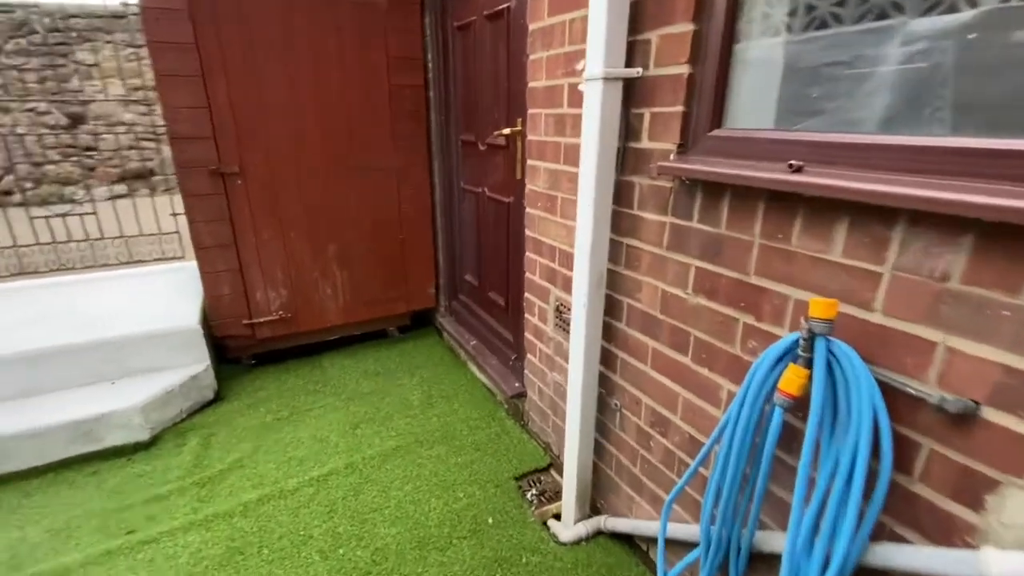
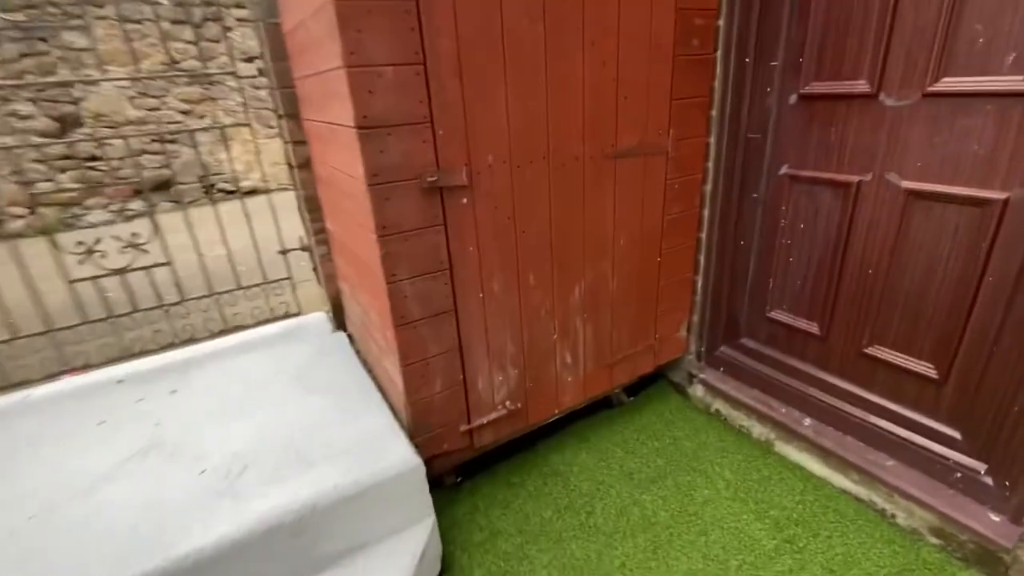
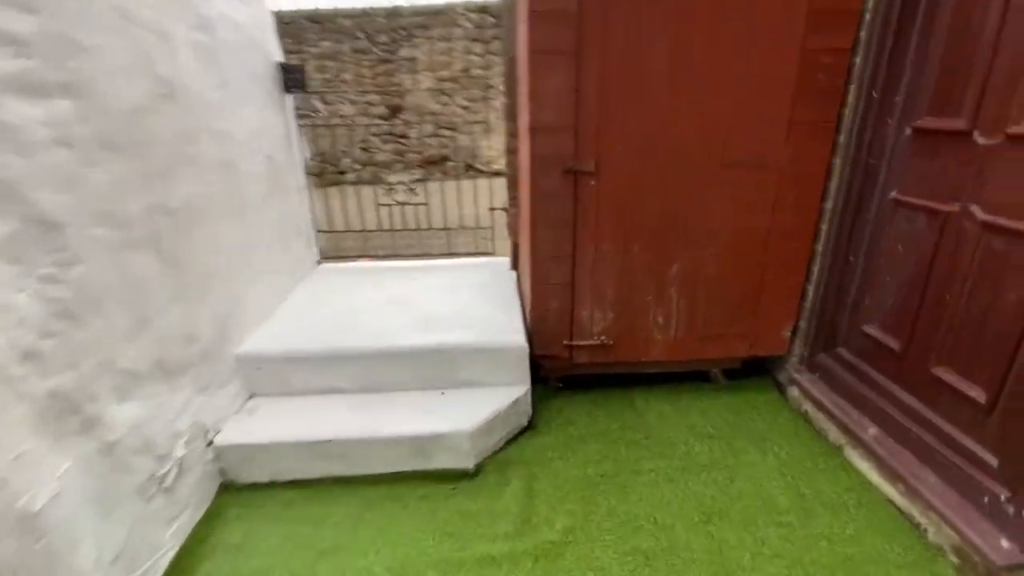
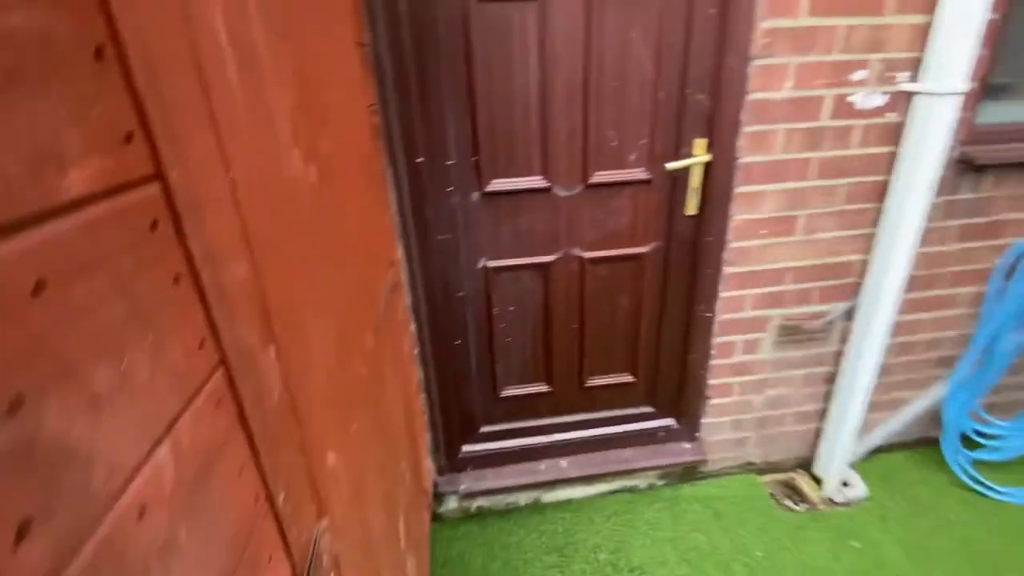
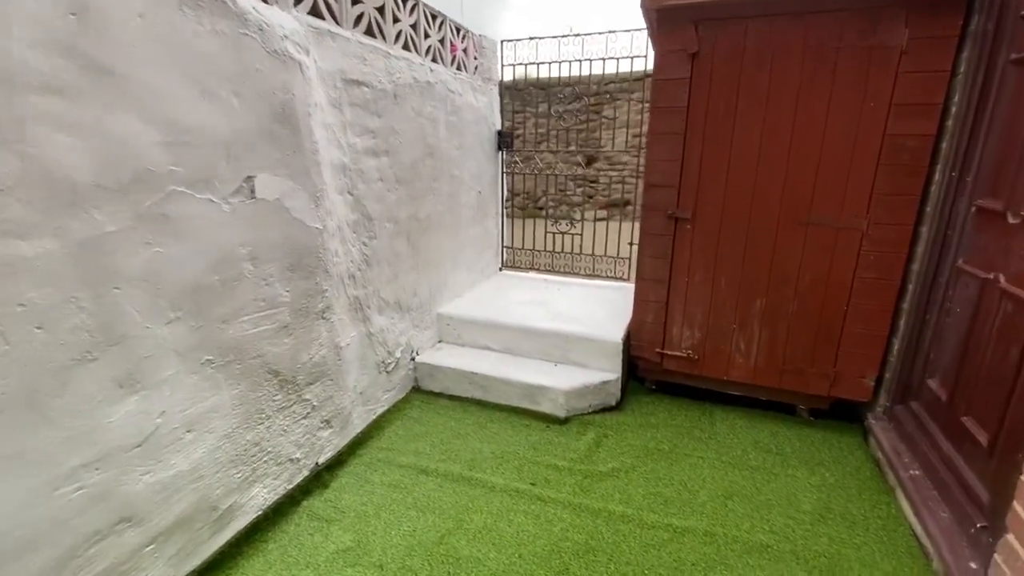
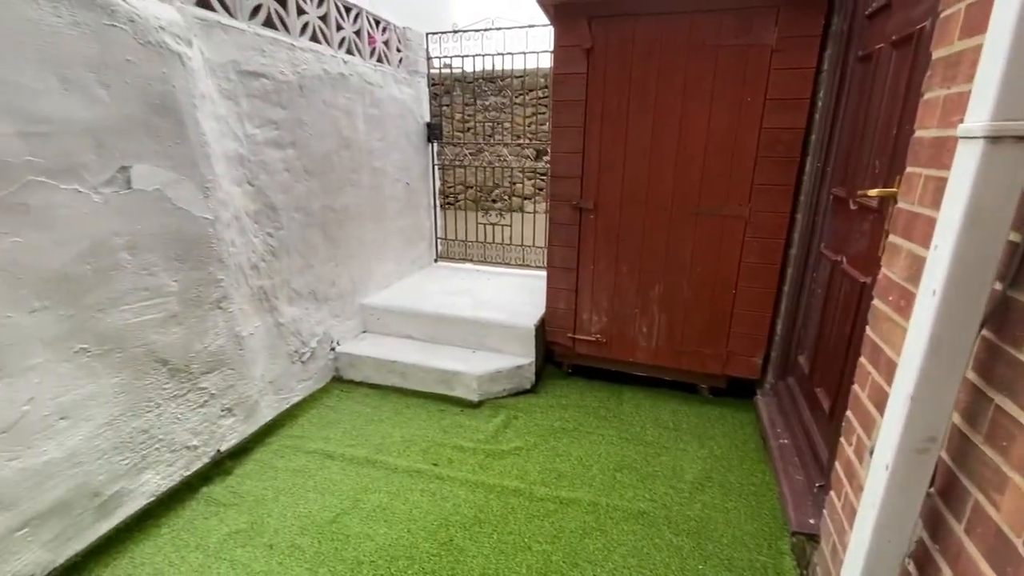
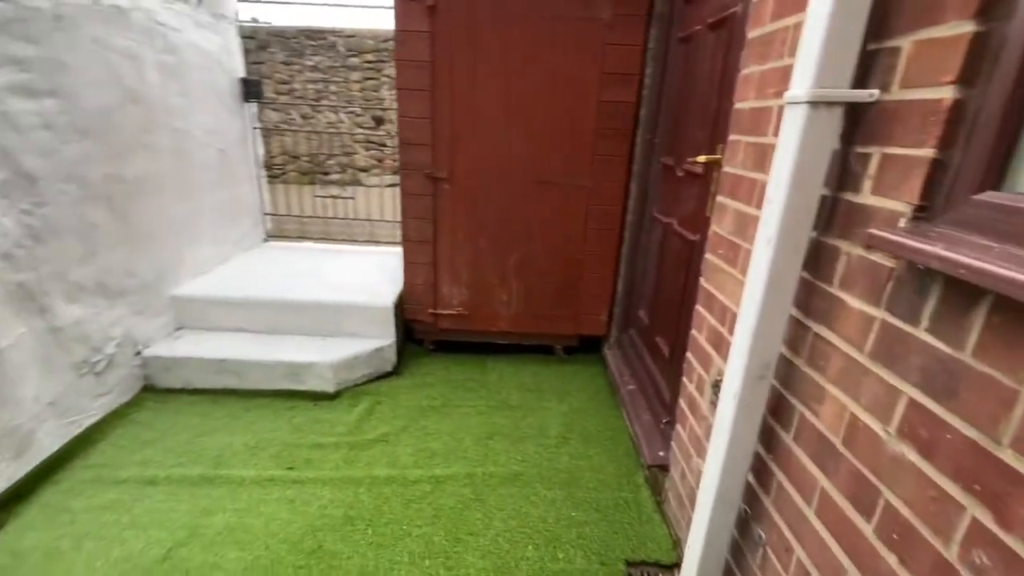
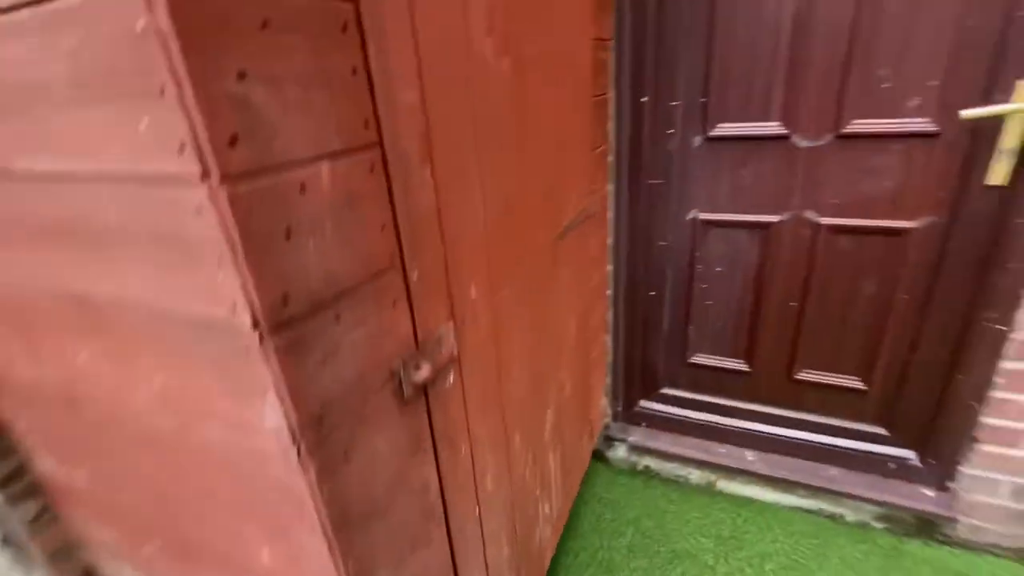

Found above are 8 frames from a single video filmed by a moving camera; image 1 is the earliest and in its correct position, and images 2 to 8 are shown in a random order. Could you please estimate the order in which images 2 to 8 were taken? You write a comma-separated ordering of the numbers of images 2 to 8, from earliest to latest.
7, 6, 5, 3, 2, 8, 4
